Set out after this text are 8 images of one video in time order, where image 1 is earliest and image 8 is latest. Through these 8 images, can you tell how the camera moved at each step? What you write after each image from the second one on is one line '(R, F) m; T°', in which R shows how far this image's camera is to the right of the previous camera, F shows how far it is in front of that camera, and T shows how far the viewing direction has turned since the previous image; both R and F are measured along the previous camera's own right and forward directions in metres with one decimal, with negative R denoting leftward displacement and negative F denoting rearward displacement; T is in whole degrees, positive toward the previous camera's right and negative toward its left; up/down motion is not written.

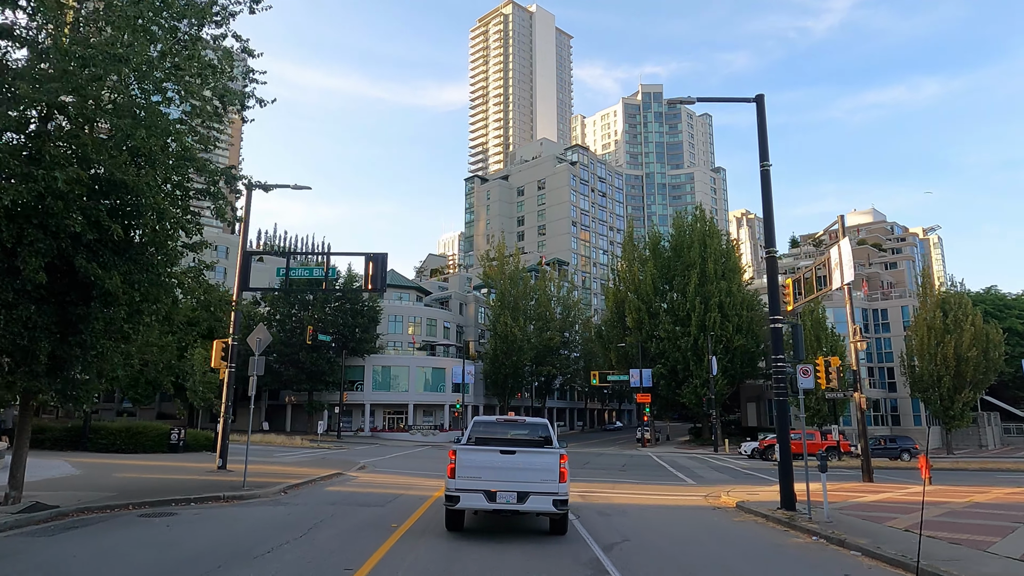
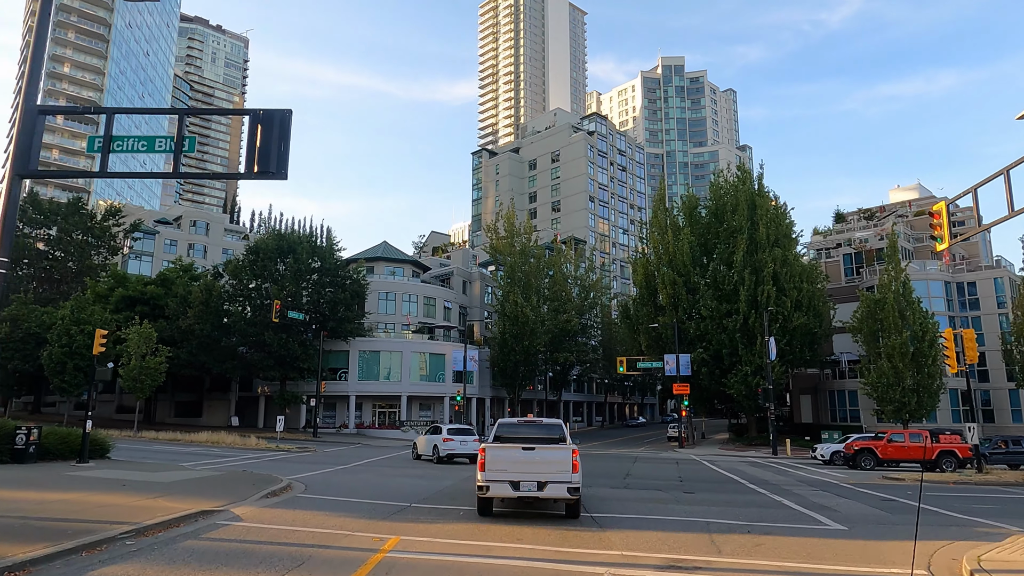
(+0.1, +8.8) m; -1°
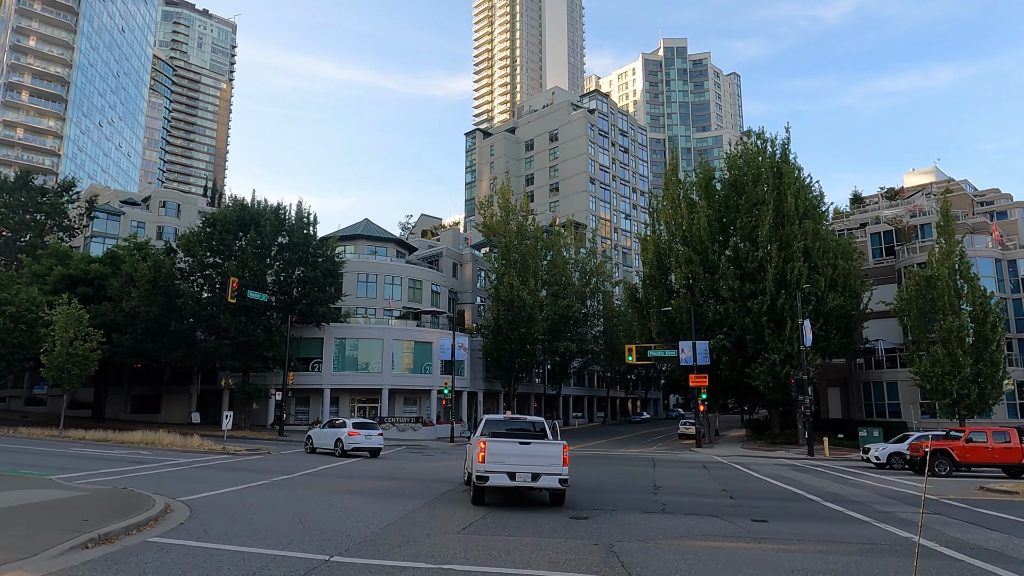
(+0.1, +5.4) m; 0°
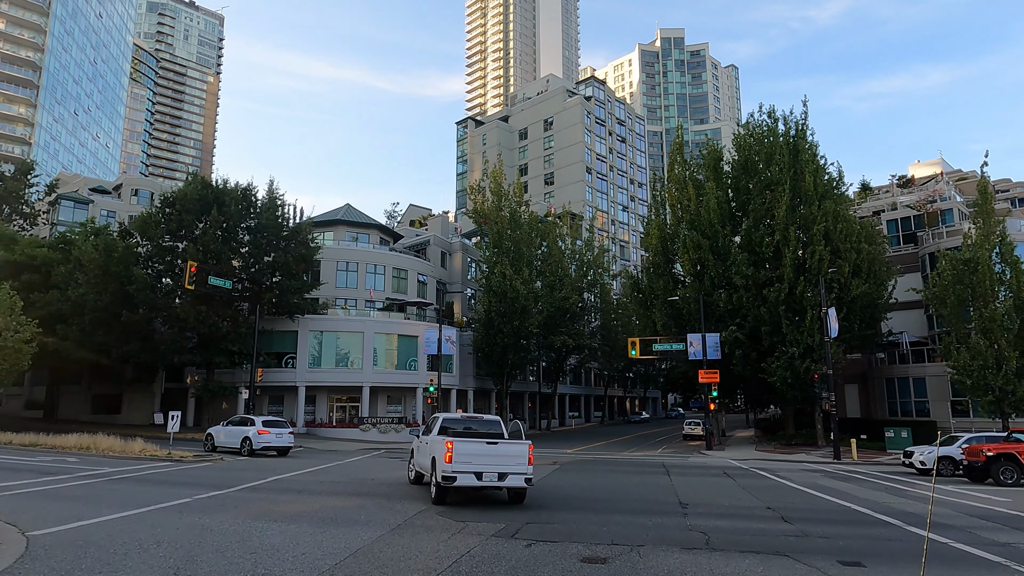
(+0.1, +3.5) m; +1°
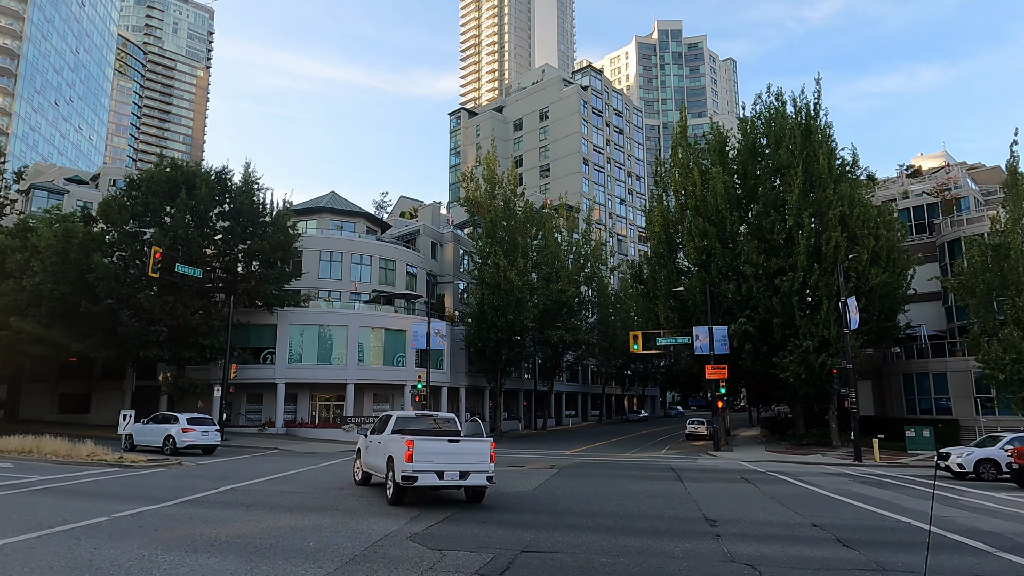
(+0.1, +2.4) m; 0°
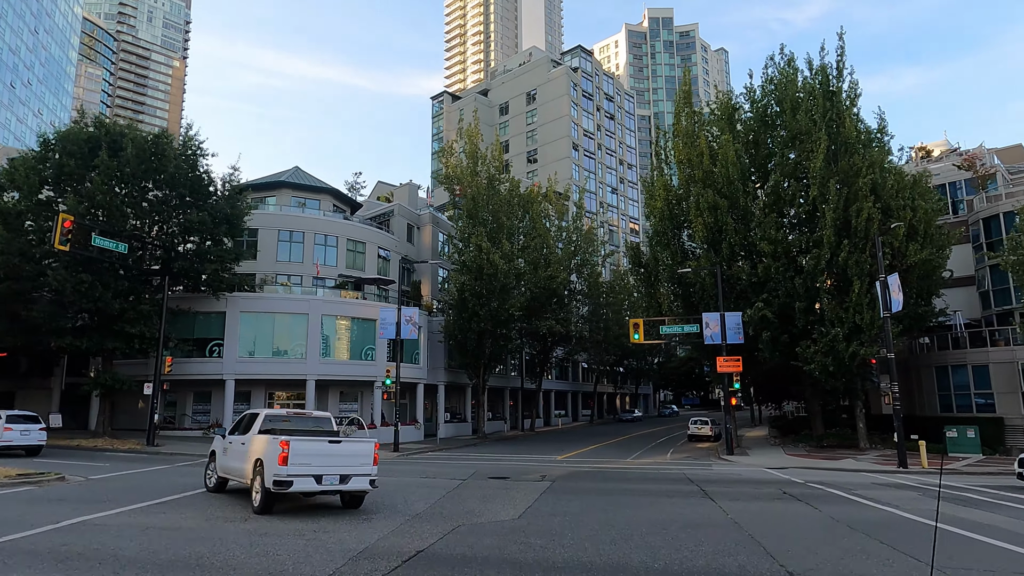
(+0.2, +4.4) m; +1°
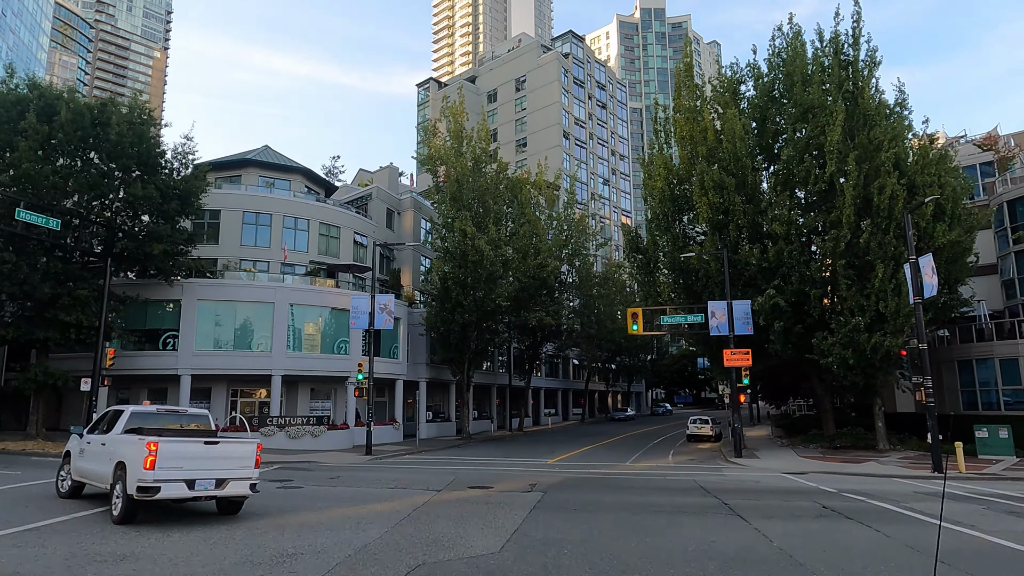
(+0.1, +2.8) m; +1°
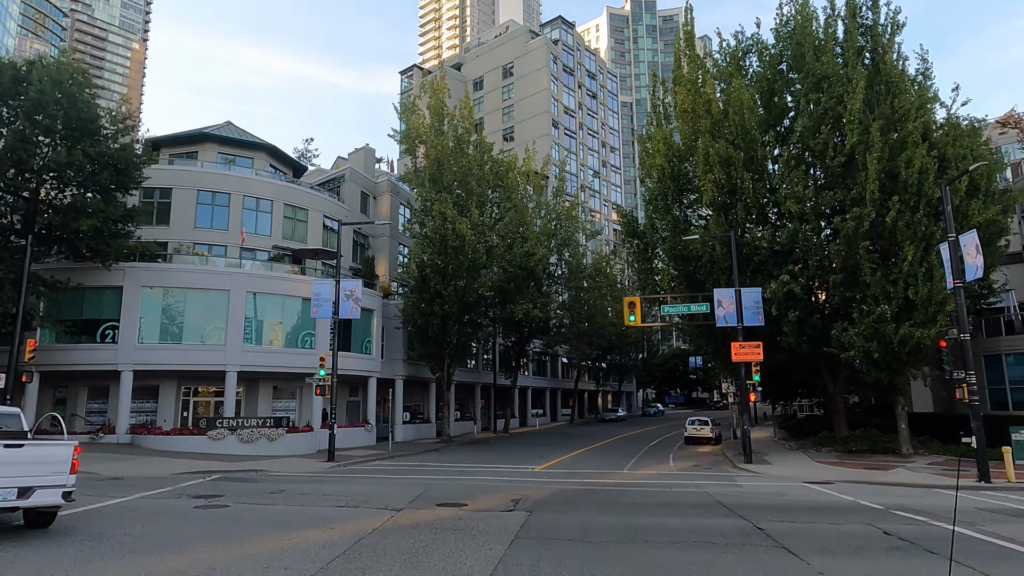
(+0.2, +3.0) m; +1°
